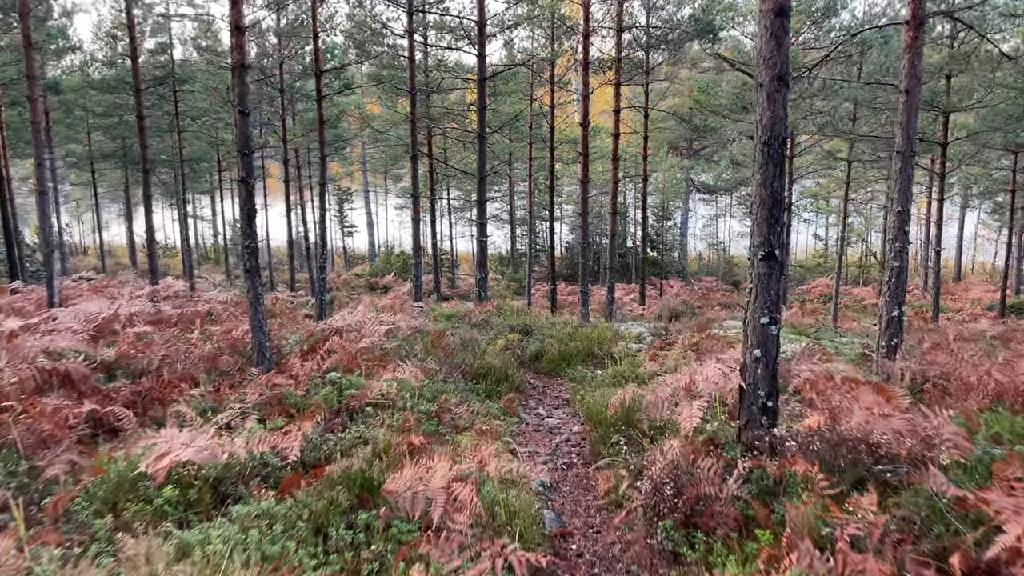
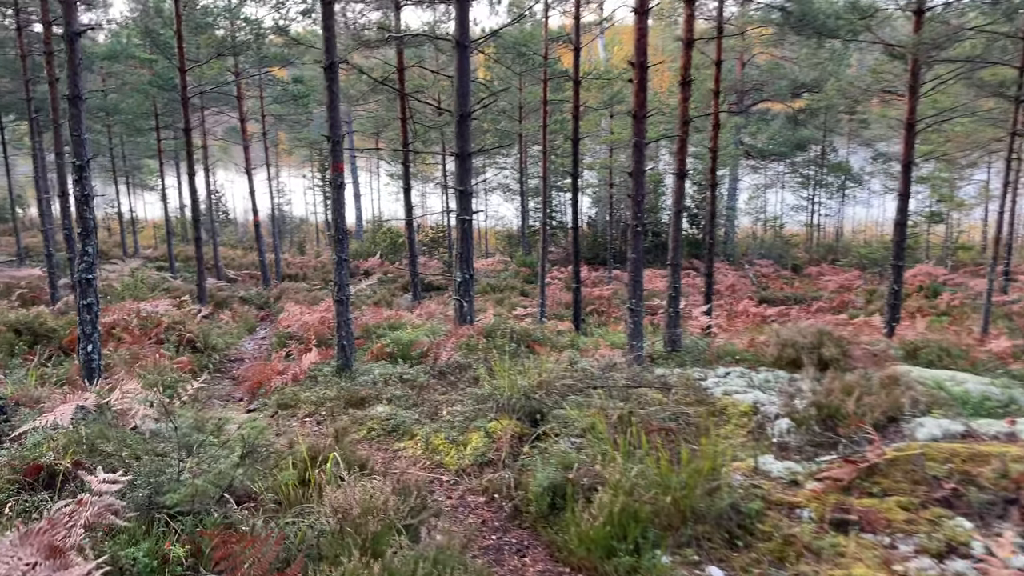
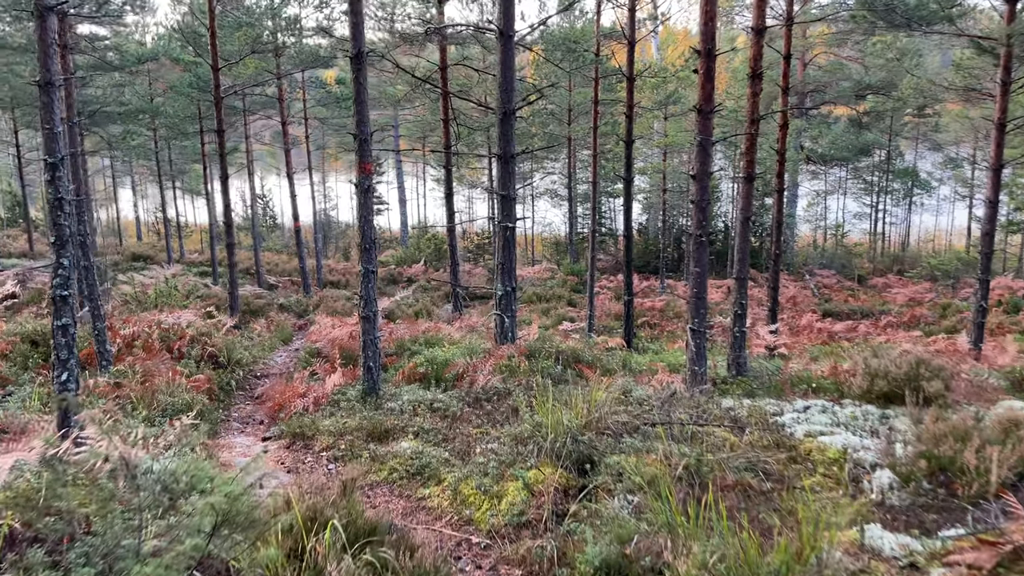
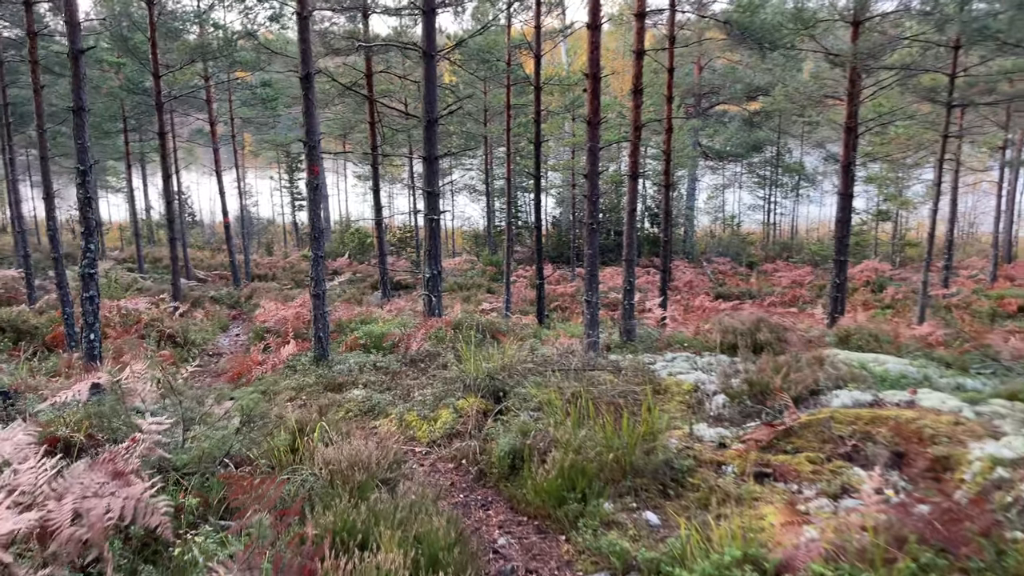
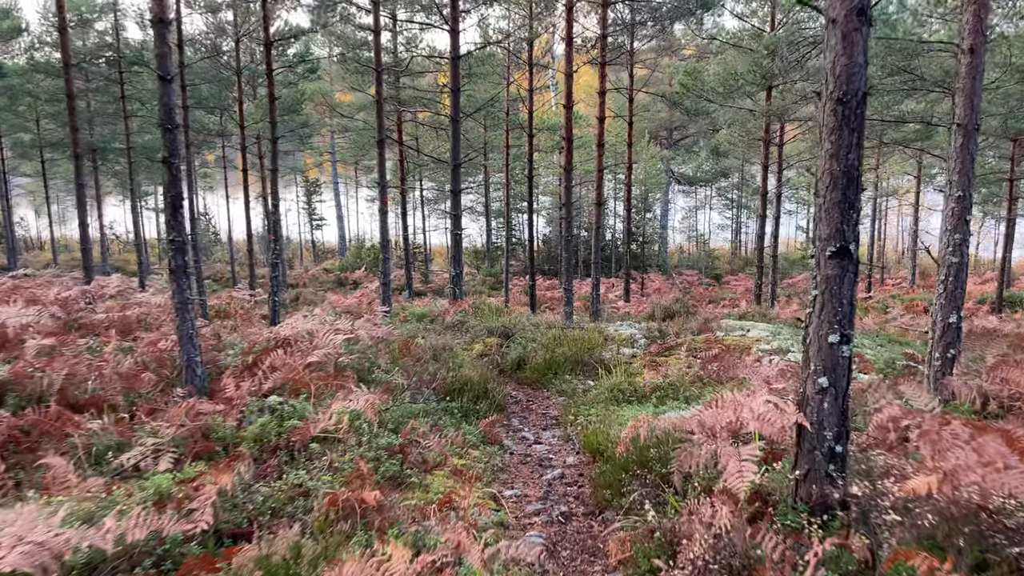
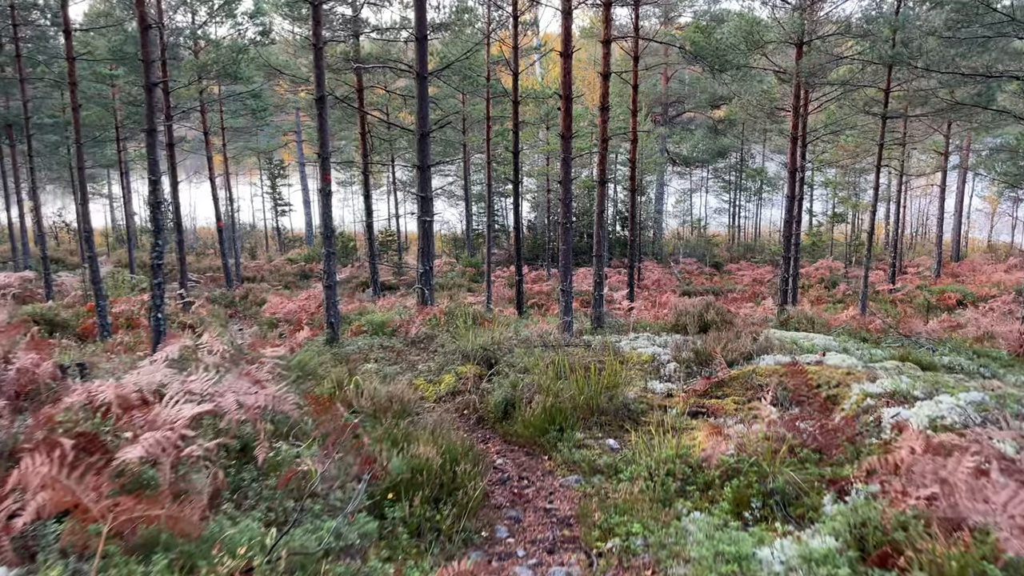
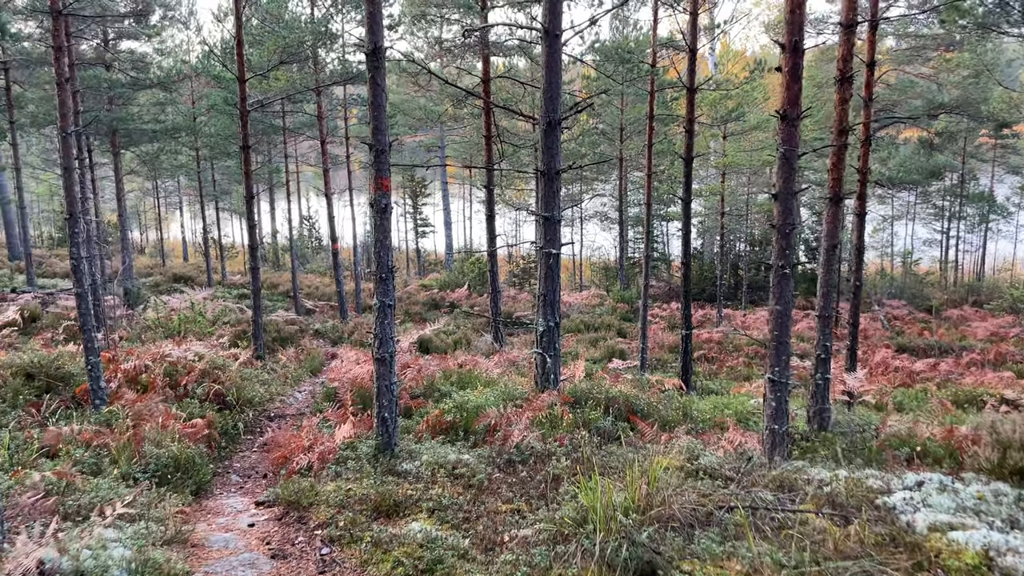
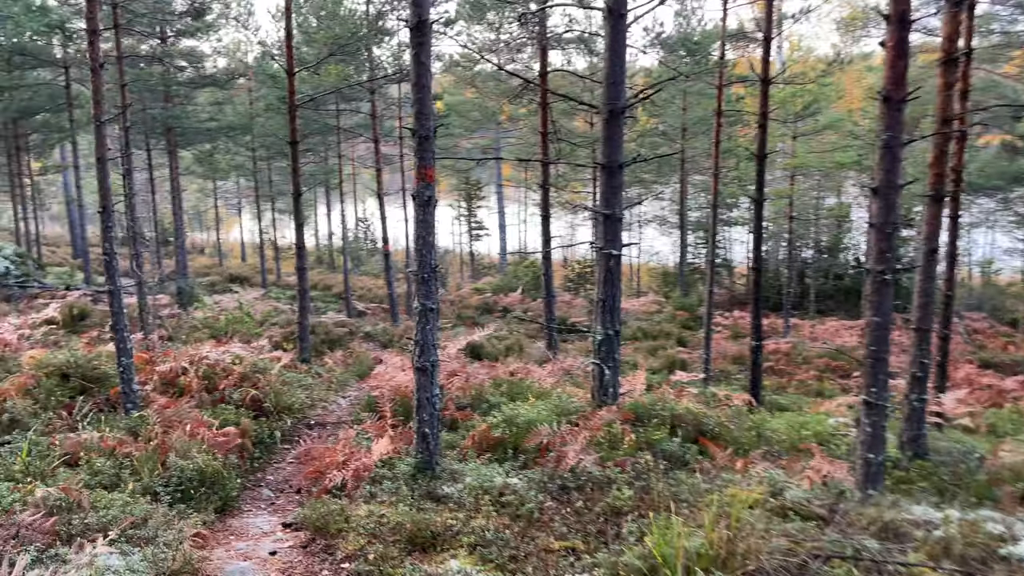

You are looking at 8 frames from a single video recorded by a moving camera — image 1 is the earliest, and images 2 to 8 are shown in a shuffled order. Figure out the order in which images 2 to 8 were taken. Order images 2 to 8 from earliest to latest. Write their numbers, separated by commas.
5, 6, 4, 2, 3, 7, 8
